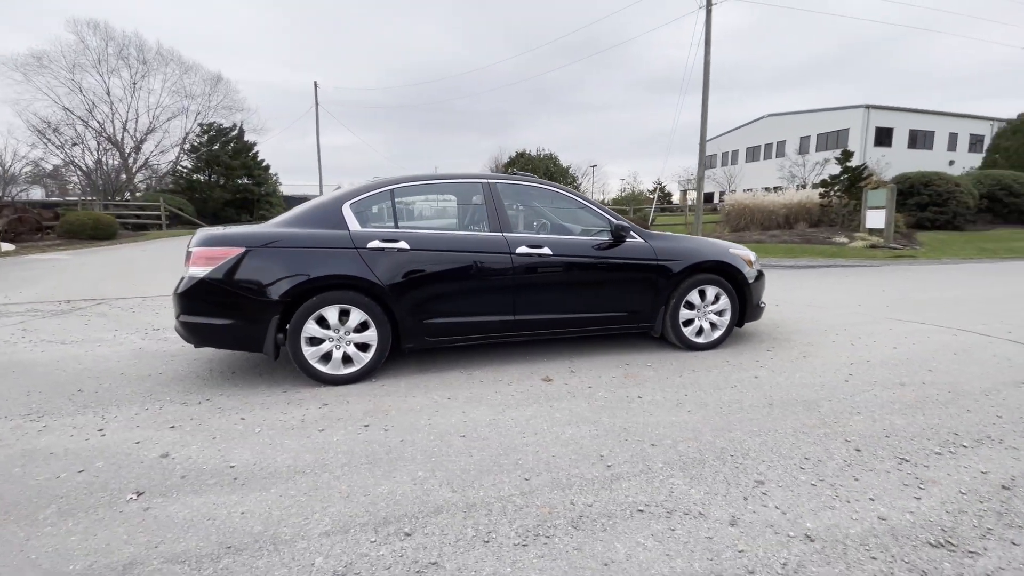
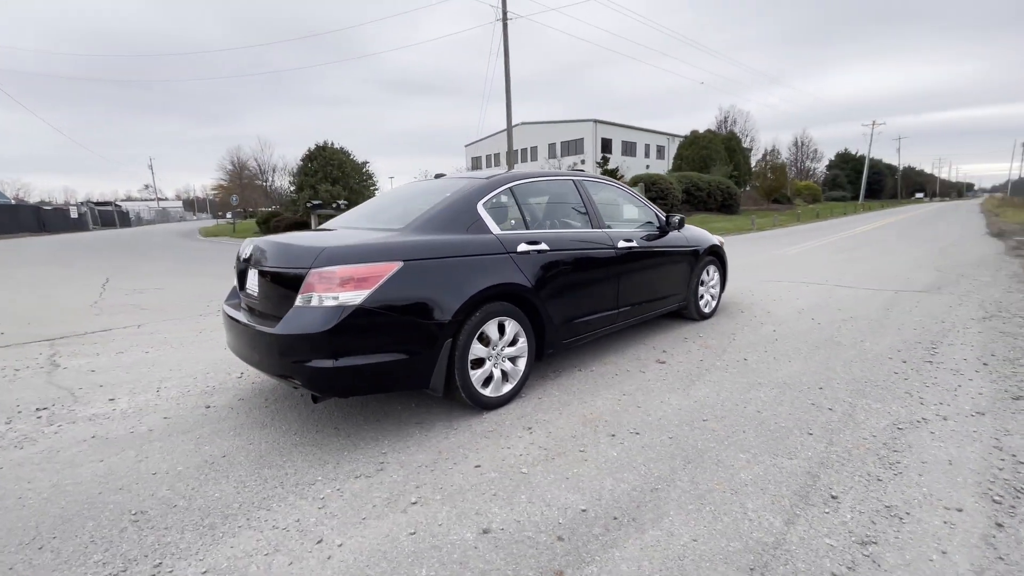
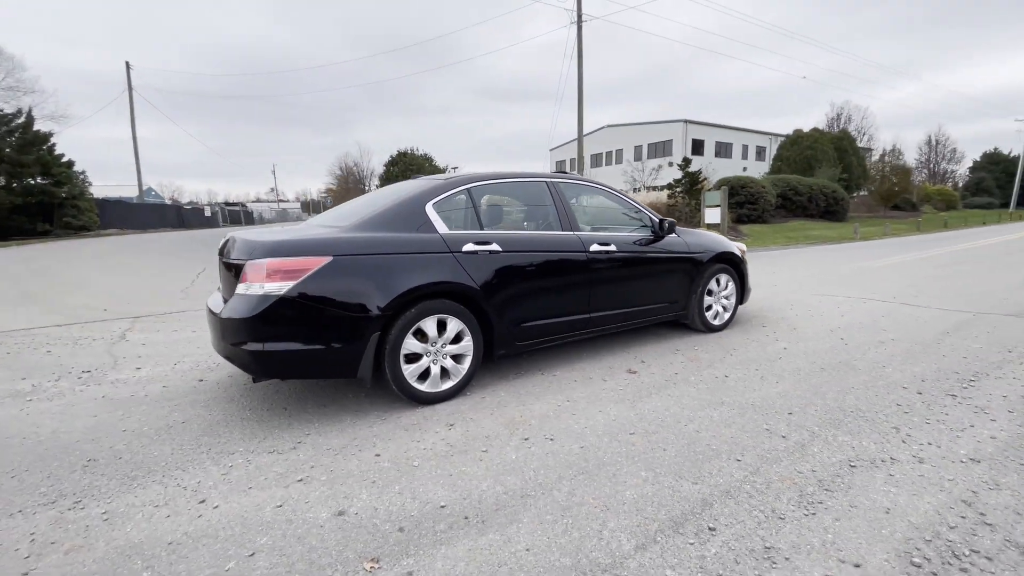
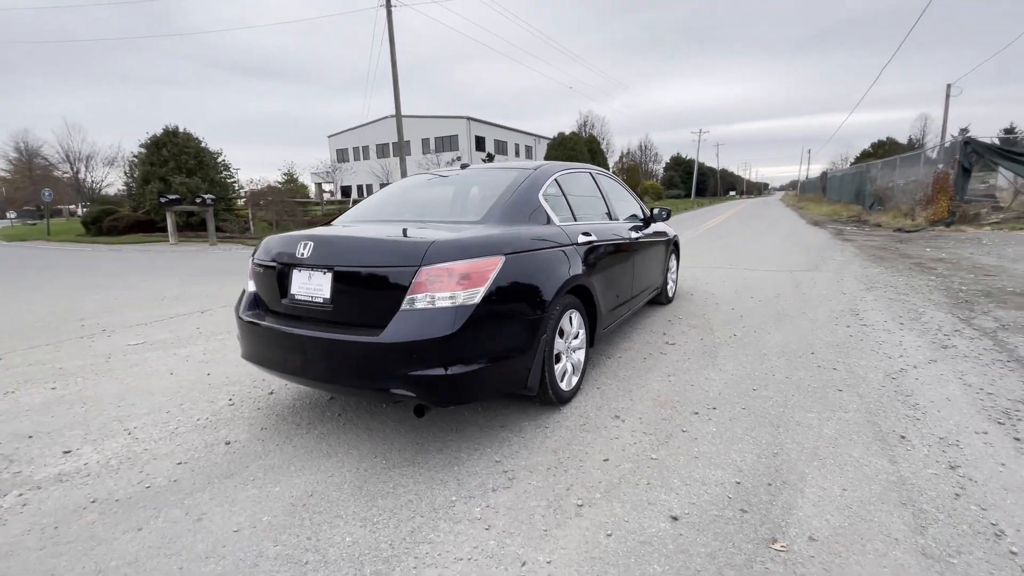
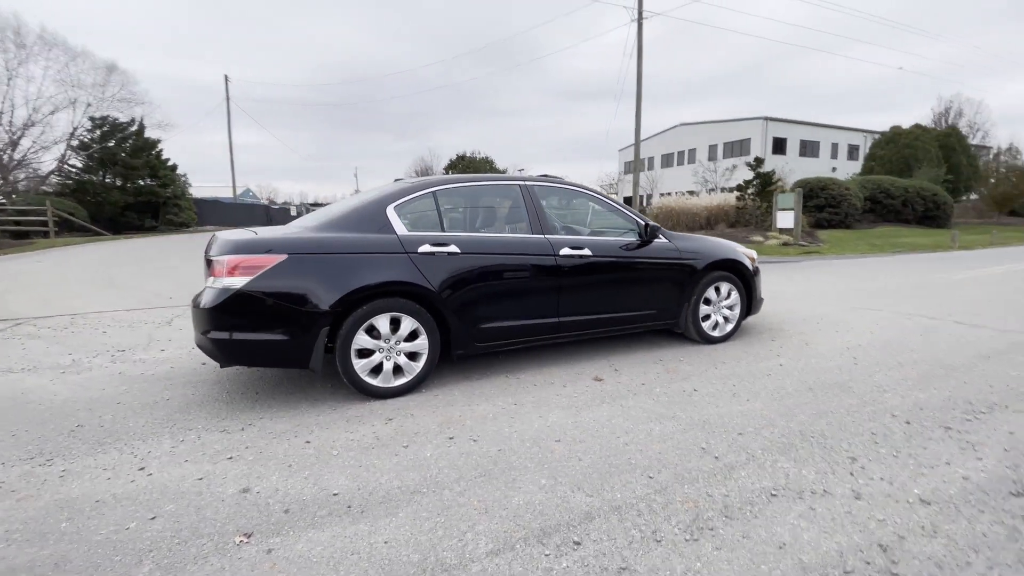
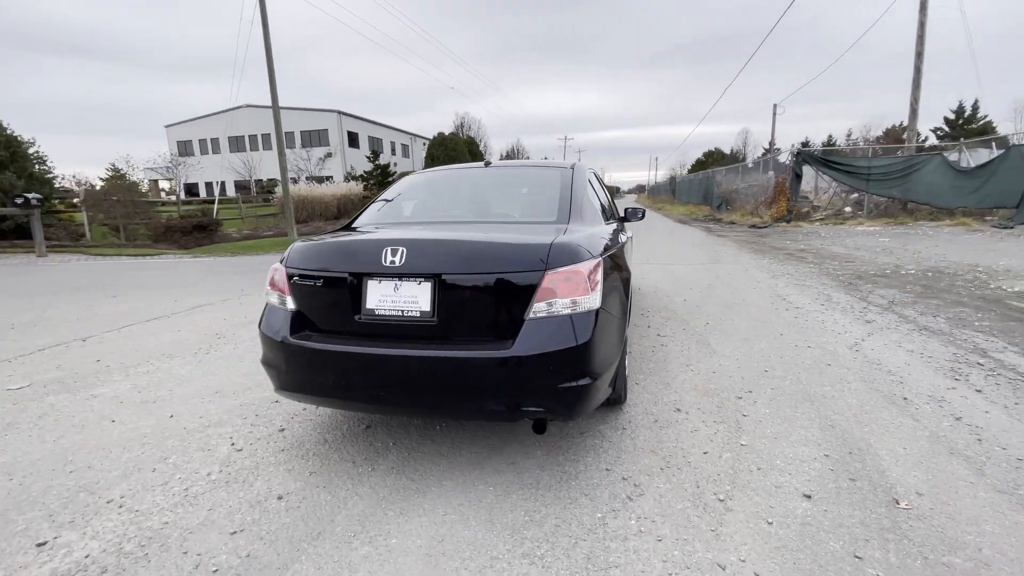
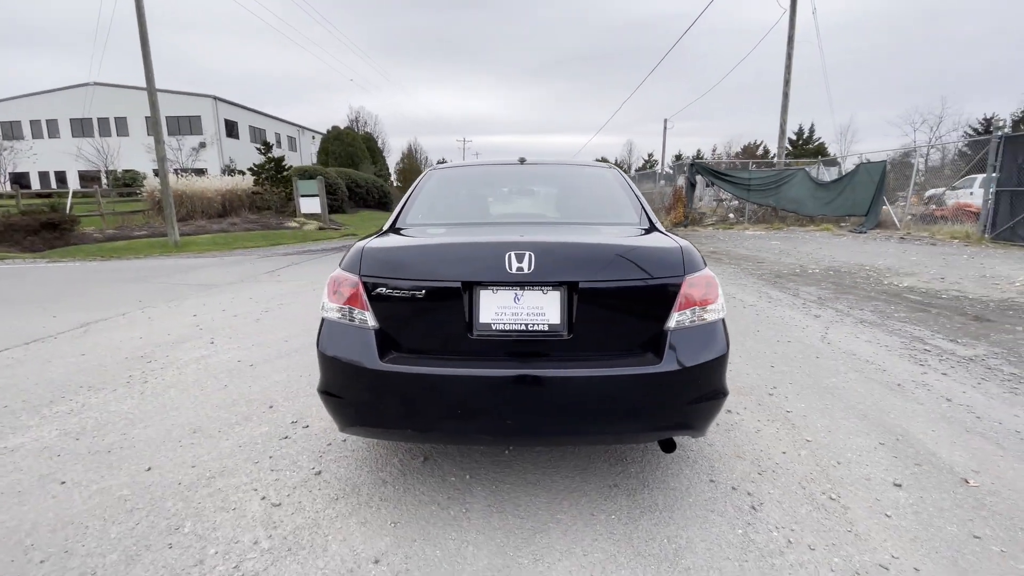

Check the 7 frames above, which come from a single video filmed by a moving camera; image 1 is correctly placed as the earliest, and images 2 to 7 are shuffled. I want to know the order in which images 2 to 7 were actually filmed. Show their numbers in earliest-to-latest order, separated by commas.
5, 3, 2, 4, 6, 7
